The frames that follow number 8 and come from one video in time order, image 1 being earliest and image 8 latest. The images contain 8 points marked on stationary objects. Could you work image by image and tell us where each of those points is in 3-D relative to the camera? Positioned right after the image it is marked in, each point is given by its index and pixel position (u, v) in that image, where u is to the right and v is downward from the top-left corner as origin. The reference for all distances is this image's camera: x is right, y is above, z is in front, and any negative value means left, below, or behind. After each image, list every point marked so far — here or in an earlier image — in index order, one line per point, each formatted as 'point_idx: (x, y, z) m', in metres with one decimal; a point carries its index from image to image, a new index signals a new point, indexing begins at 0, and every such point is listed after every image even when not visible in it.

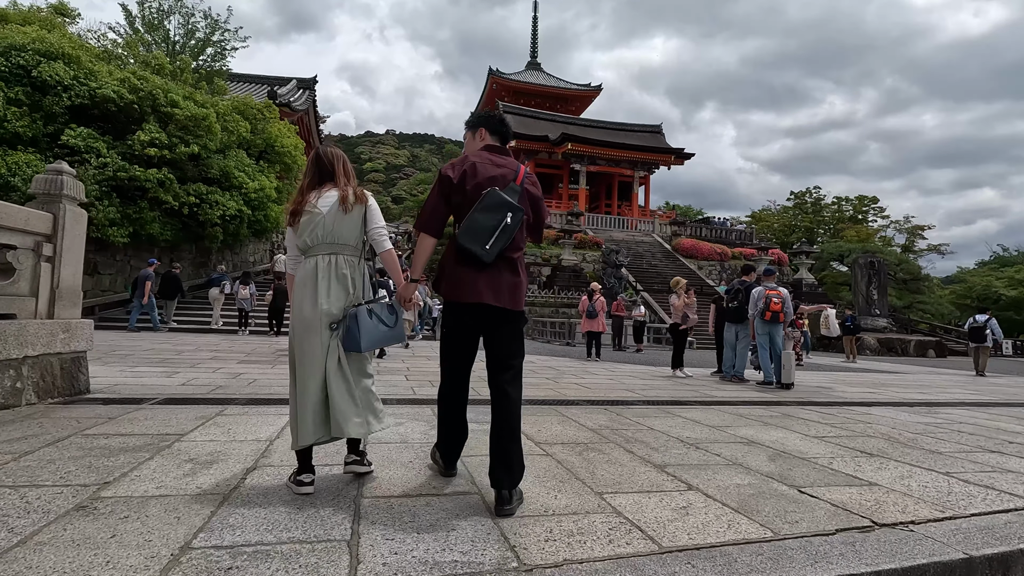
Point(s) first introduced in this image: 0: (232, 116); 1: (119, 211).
0: (-7.3, +4.5, +13.9) m
1: (-8.3, +1.6, +11.3) m
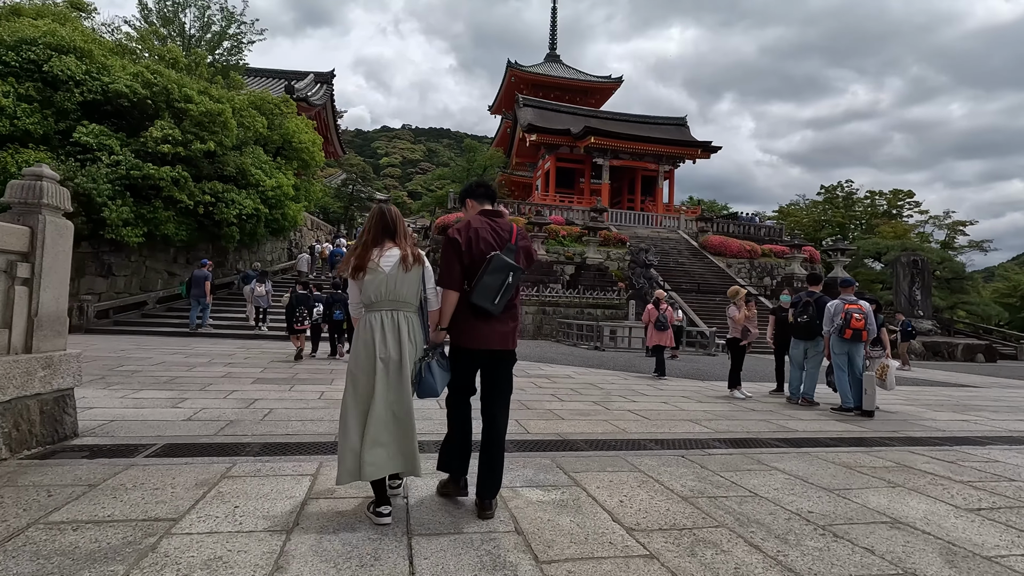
0: (-6.6, +4.5, +13.5) m
1: (-7.7, +1.6, +10.9) m
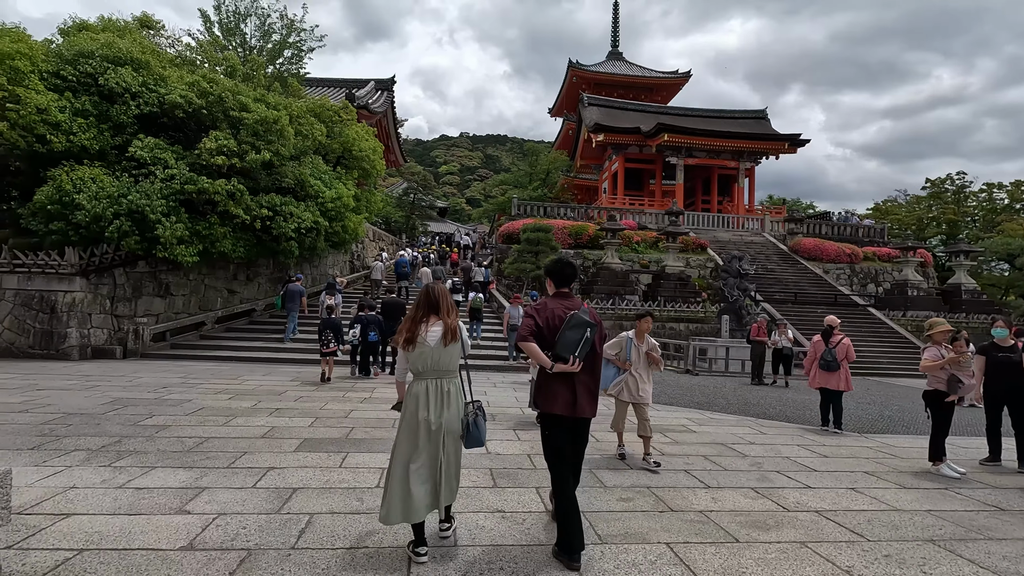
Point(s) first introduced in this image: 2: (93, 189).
0: (-4.9, +4.0, +12.8) m
1: (-6.2, +1.2, +10.3) m
2: (-7.3, +1.7, +9.4) m
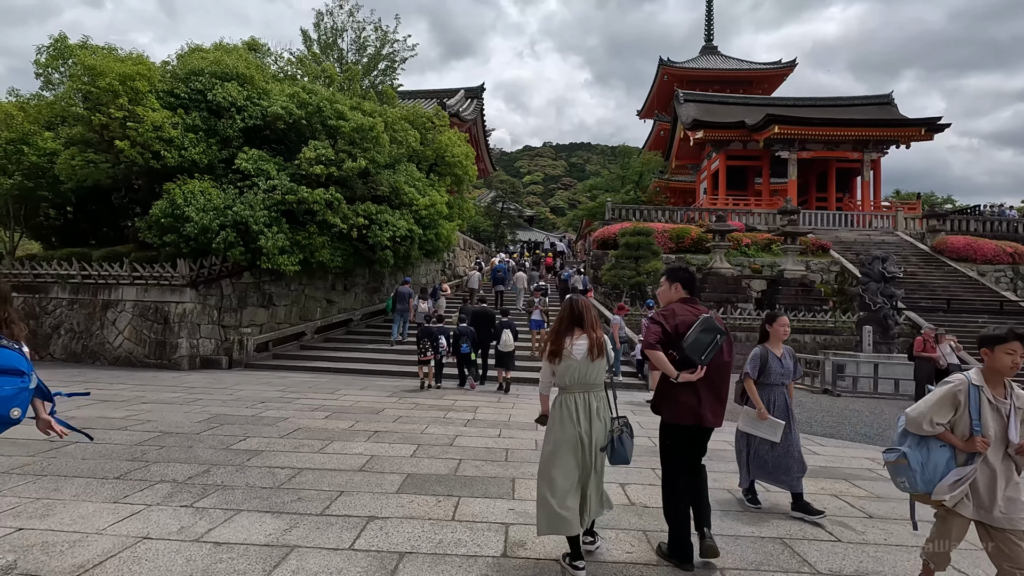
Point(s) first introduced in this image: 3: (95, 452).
0: (-2.6, +3.8, +12.5) m
1: (-4.3, +1.0, +10.2) m
2: (-5.5, +1.5, +9.5) m
3: (-3.2, -1.3, +4.1) m
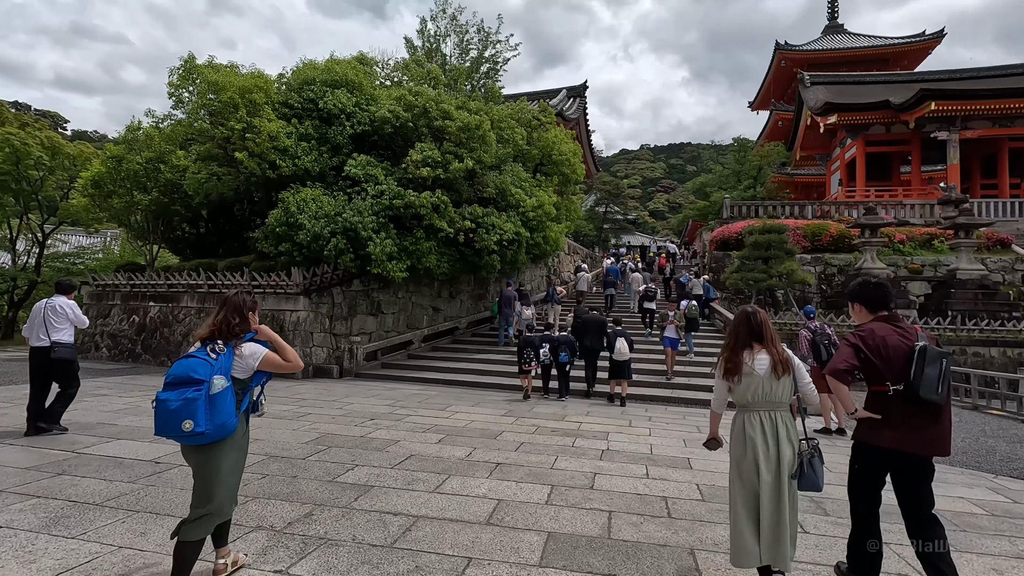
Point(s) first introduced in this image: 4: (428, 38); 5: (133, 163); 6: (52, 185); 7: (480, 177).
0: (-0.1, +3.7, +11.9) m
1: (-2.1, +0.8, +9.9) m
2: (-3.5, +1.4, +9.5) m
3: (-2.1, -1.3, +3.6) m
4: (-2.3, +7.1, +15.0) m
5: (-7.9, +2.6, +11.2) m
6: (-13.0, +2.9, +15.2) m
7: (-0.7, +2.3, +11.0) m
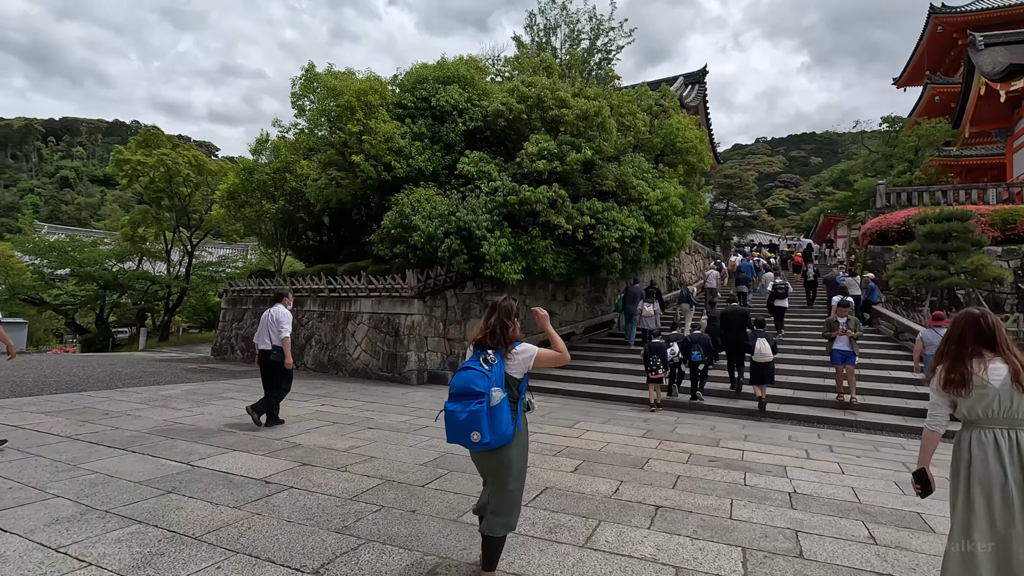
0: (+2.4, +3.6, +10.9) m
1: (0.0, +0.8, +9.3) m
2: (-1.4, +1.3, +9.1) m
3: (-1.2, -1.3, +3.1) m
4: (+0.7, +7.0, +14.4) m
5: (-5.5, +2.5, +11.7) m
6: (-9.7, +2.7, +16.5) m
7: (+1.6, +2.3, +10.1) m
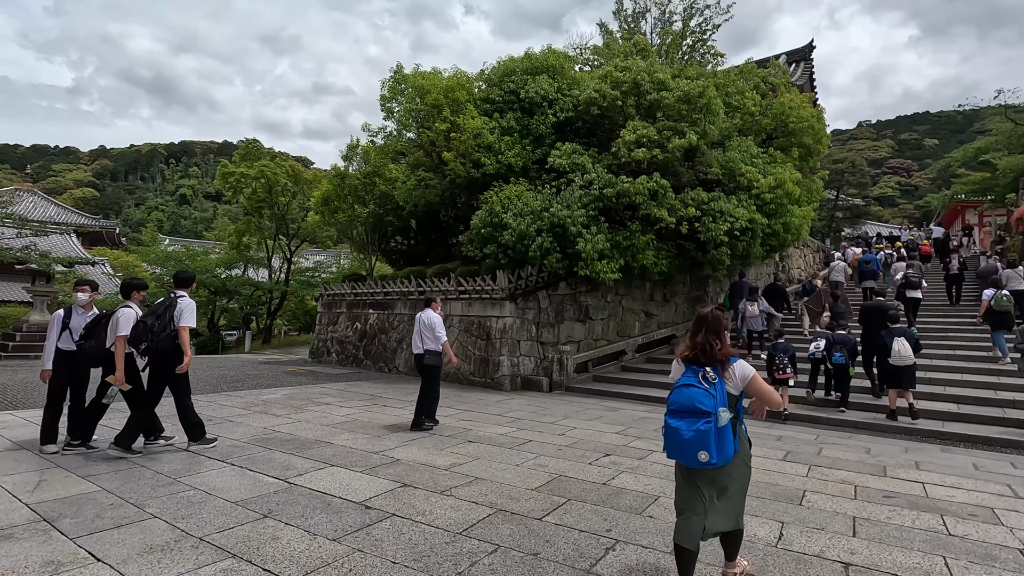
0: (+4.1, +3.7, +9.9) m
1: (+1.6, +0.8, +8.6) m
2: (+0.1, +1.3, +8.7) m
3: (-0.5, -1.3, +2.7) m
4: (+3.0, +7.0, +13.6) m
5: (-3.5, +2.4, +11.8) m
6: (-7.0, +2.6, +17.2) m
7: (+3.3, +2.3, +9.2) m
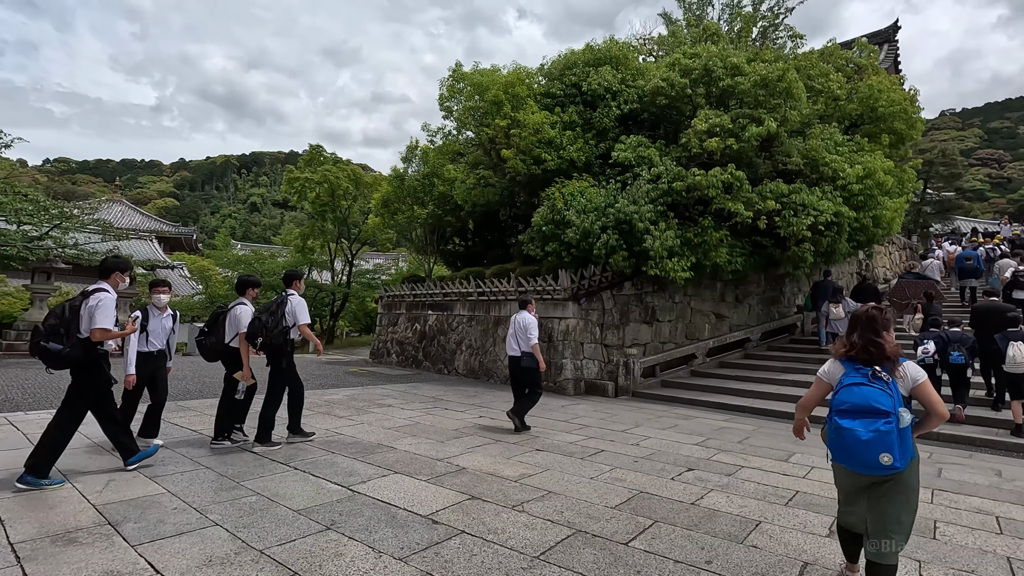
0: (+5.2, +3.7, +9.1) m
1: (+2.5, +0.8, +8.1) m
2: (+1.1, +1.3, +8.3) m
3: (-0.1, -1.3, +2.4) m
4: (+4.4, +7.0, +13.0) m
5: (-2.2, +2.4, +11.8) m
6: (-5.1, +2.5, +17.5) m
7: (+4.3, +2.3, +8.5) m
